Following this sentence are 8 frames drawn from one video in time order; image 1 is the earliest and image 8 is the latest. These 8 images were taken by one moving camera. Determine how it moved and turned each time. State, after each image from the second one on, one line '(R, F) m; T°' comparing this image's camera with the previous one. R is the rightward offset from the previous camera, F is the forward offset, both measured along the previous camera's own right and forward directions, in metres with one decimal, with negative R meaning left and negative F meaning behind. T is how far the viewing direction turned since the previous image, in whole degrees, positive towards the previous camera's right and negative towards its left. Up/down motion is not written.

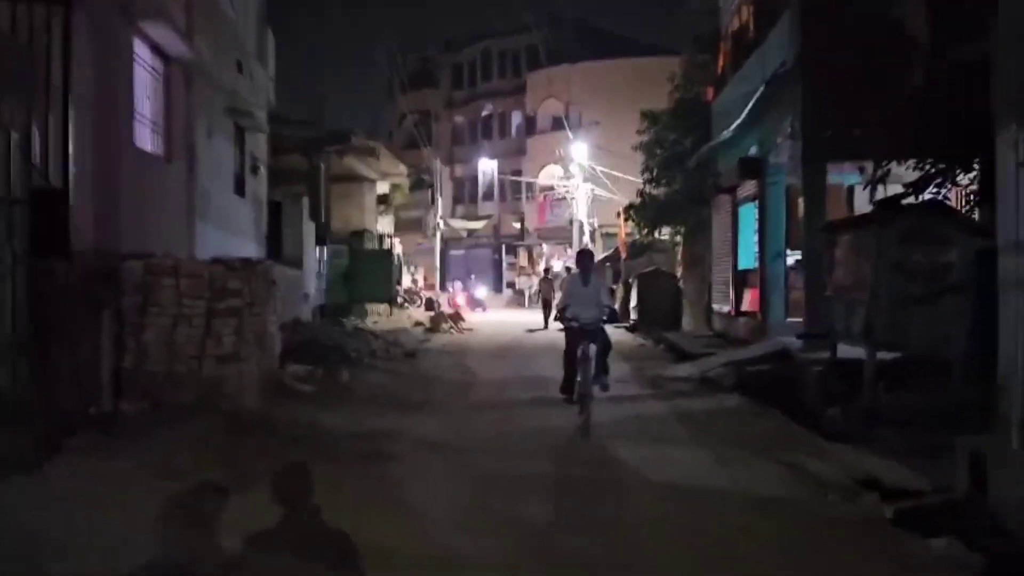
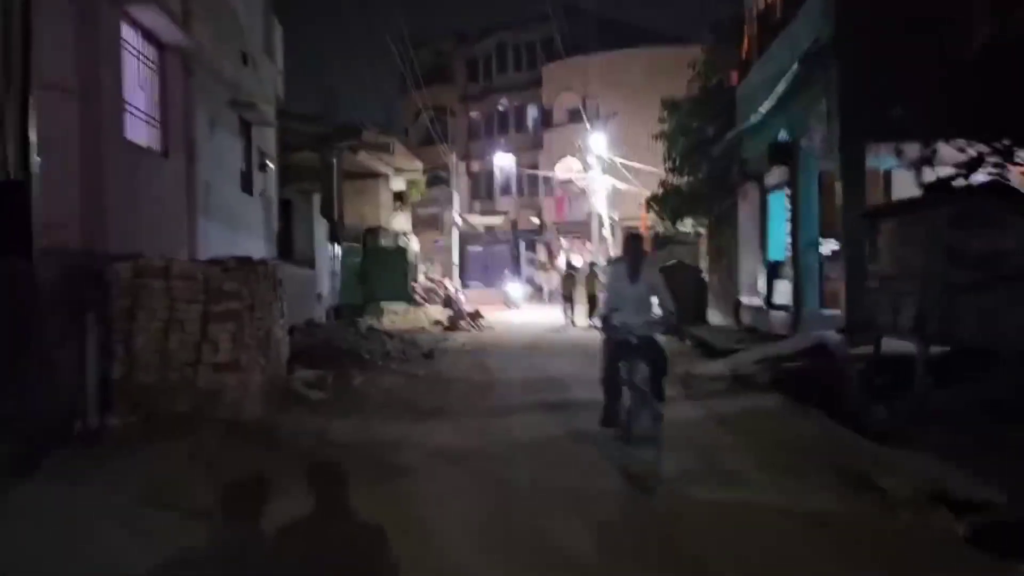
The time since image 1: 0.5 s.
(0.0, +0.8) m; -1°
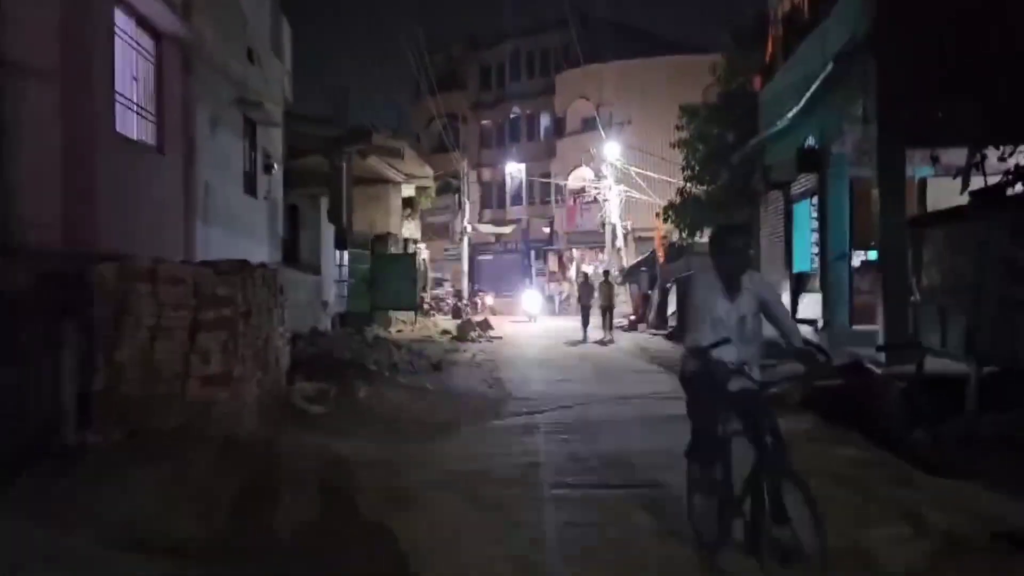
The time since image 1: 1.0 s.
(-0.1, +0.7) m; -1°
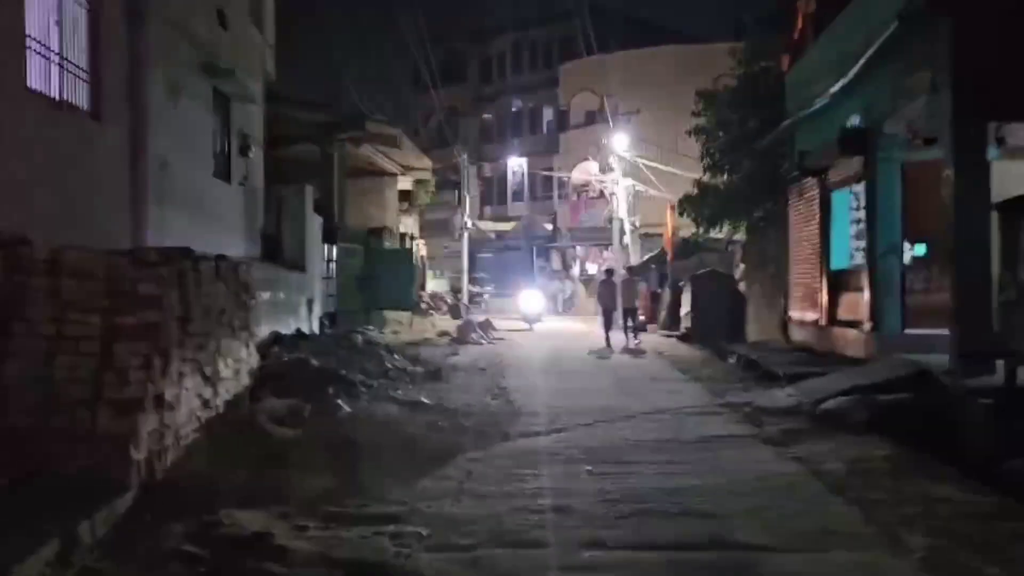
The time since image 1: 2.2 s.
(-0.1, +1.8) m; 0°
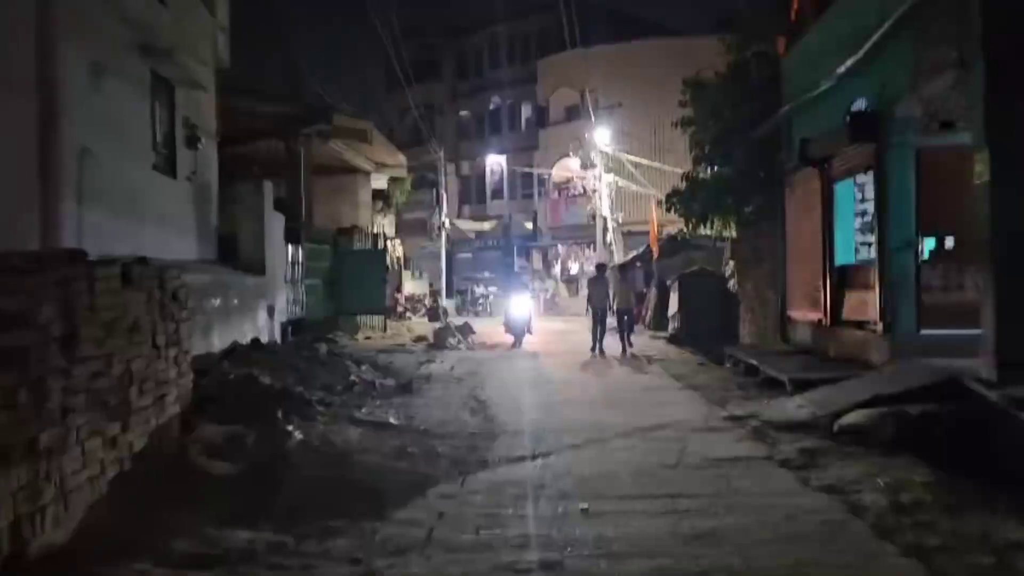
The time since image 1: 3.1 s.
(0.0, +1.3) m; +1°
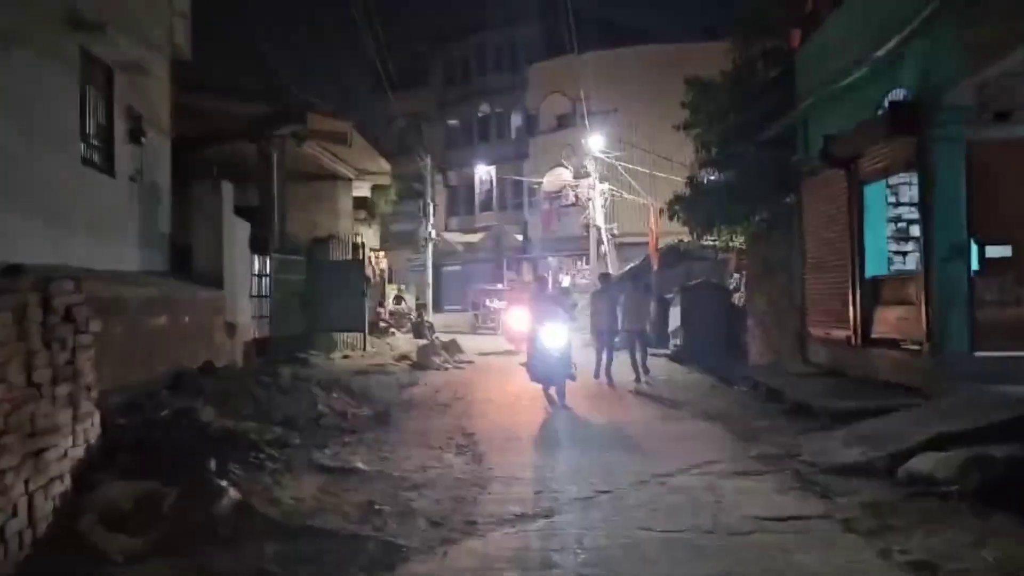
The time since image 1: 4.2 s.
(0.0, +1.7) m; +1°
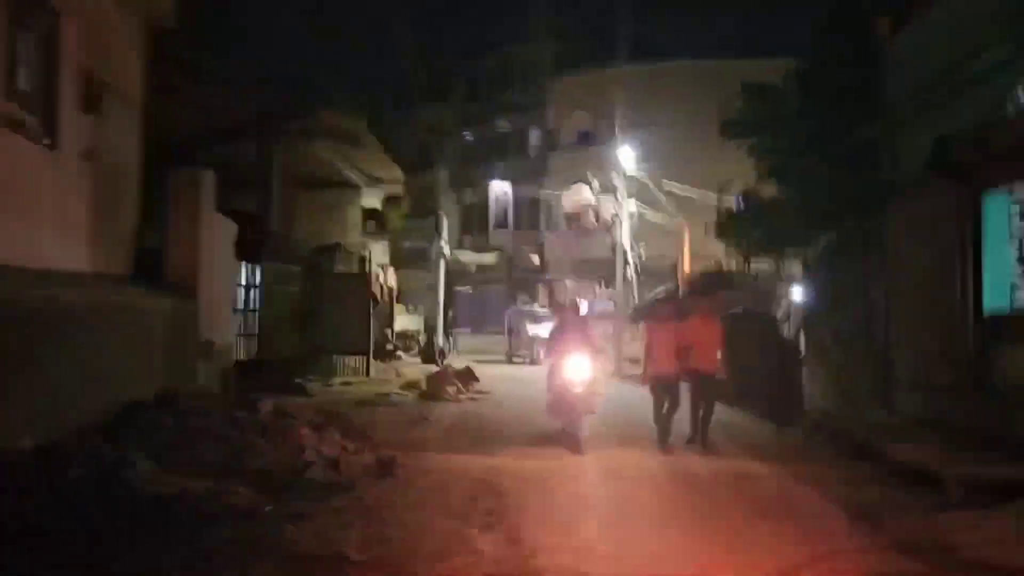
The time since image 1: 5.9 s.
(-0.4, +2.4) m; -1°
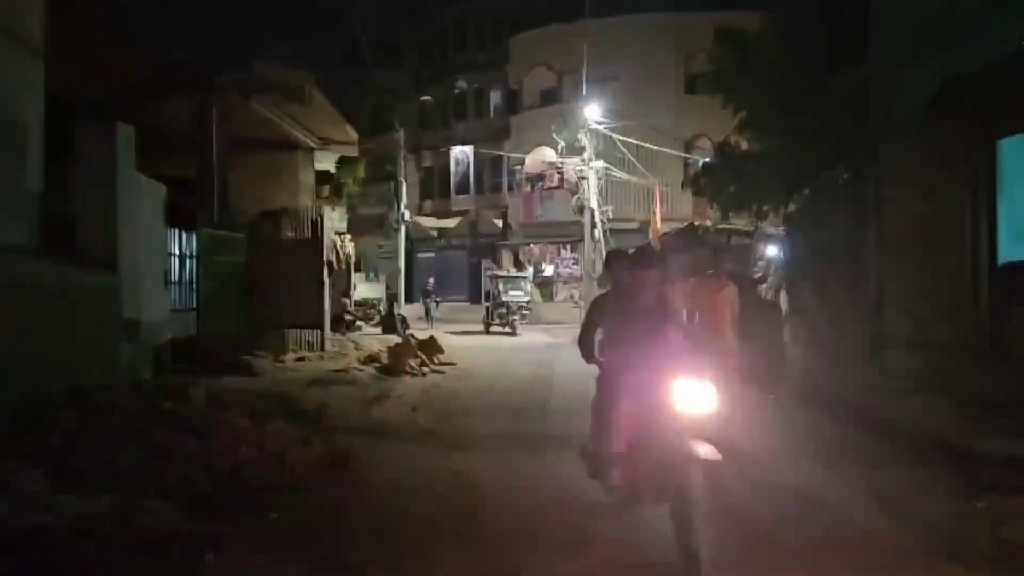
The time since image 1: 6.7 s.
(0.0, +1.2) m; +2°
